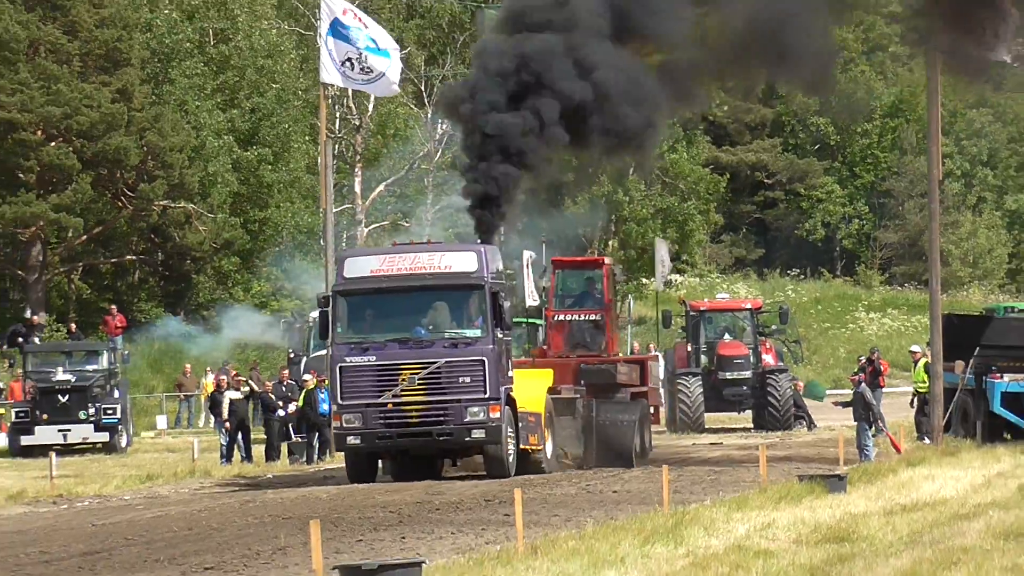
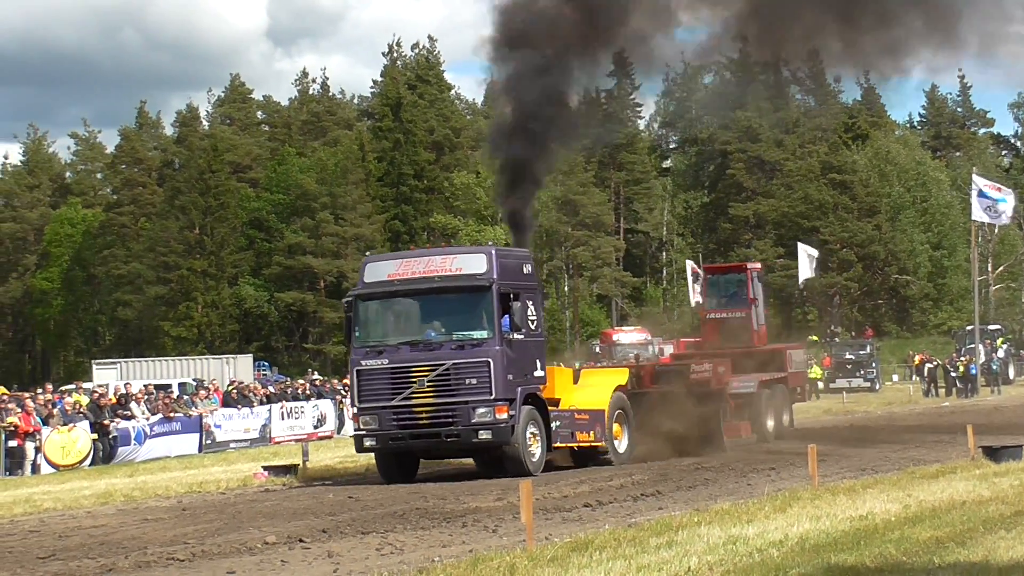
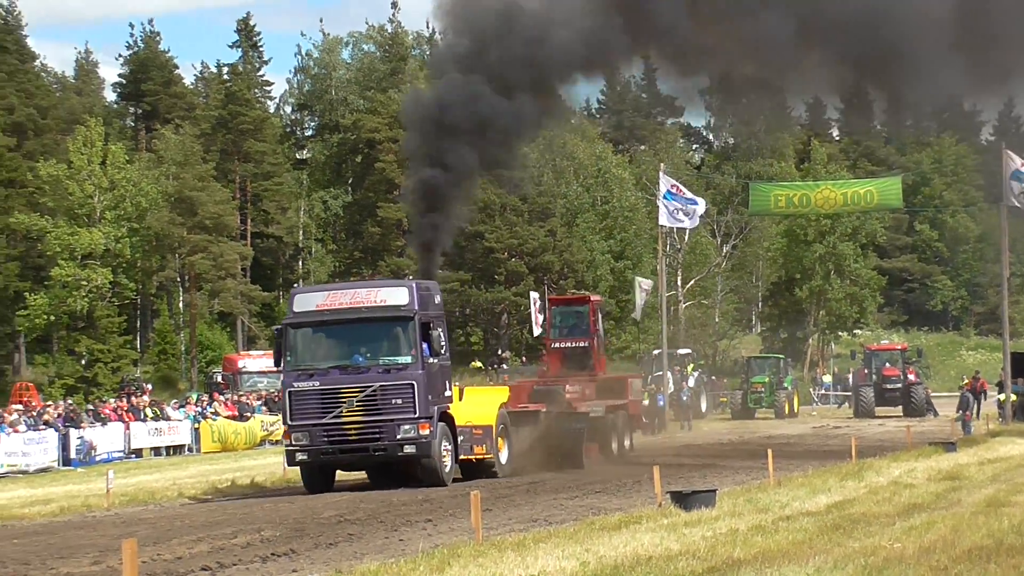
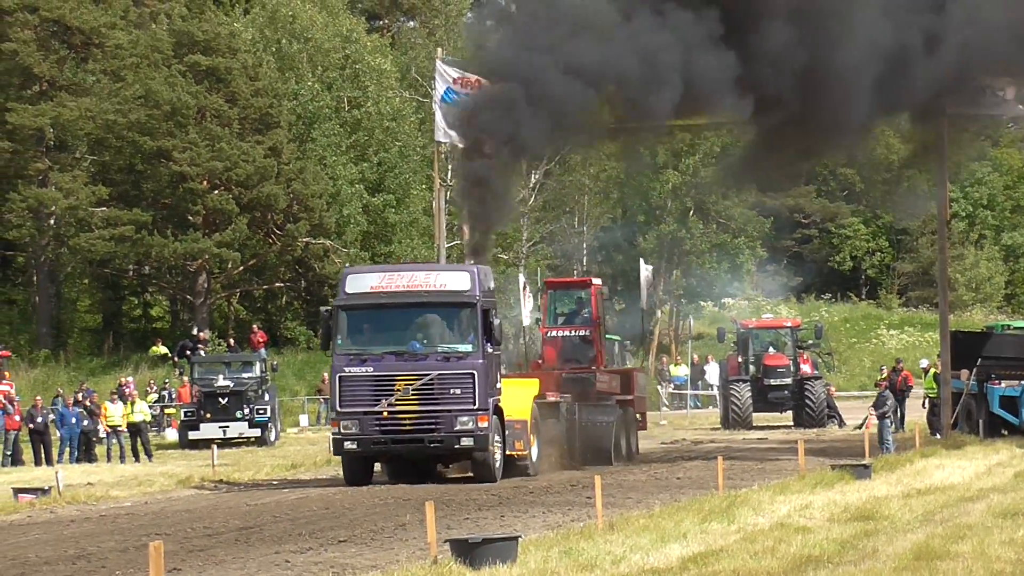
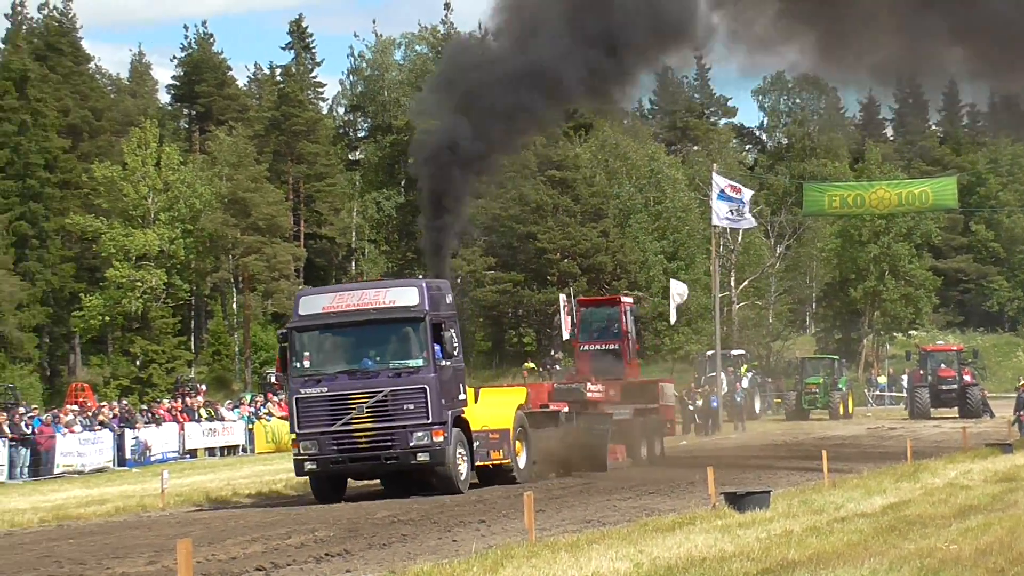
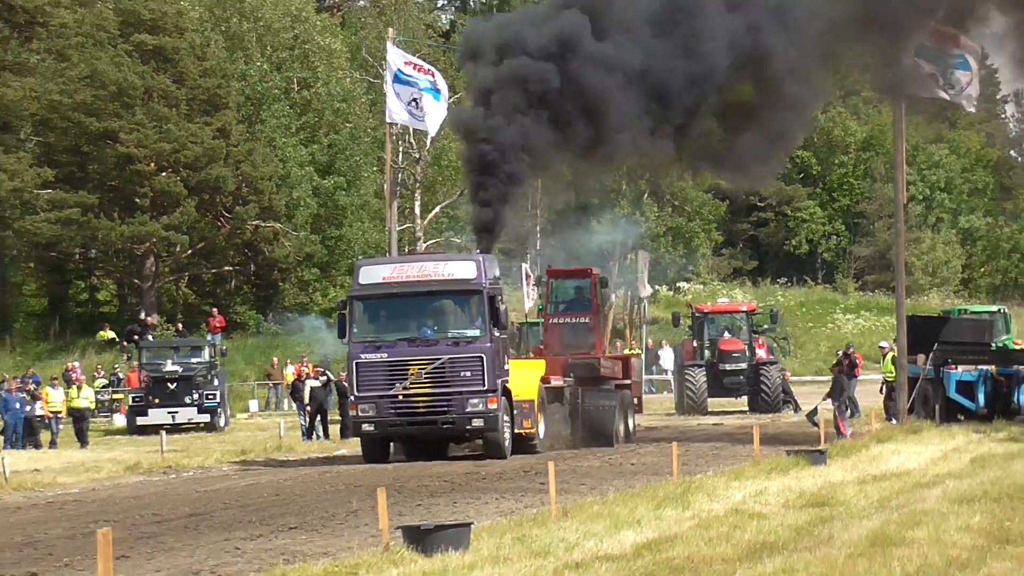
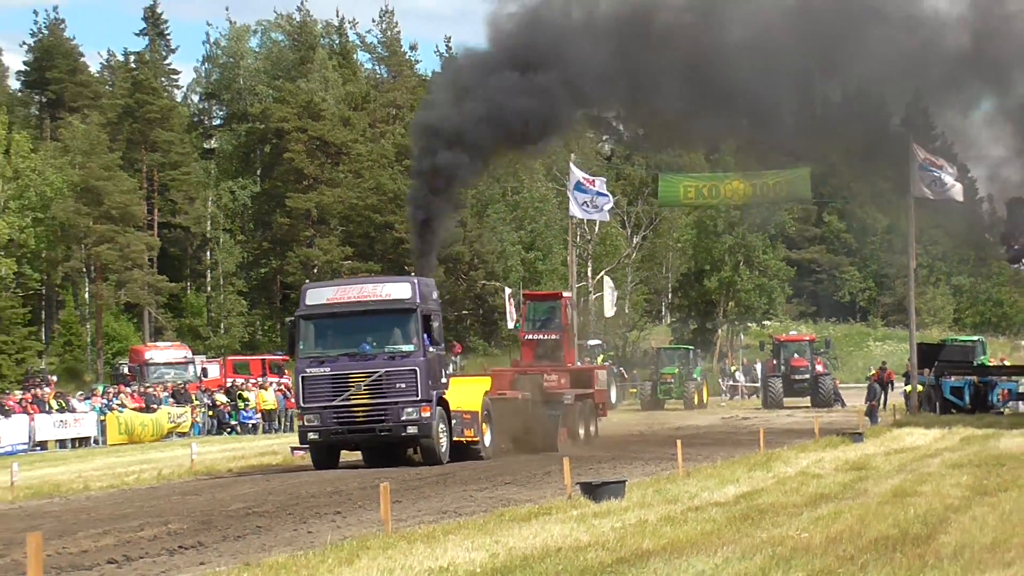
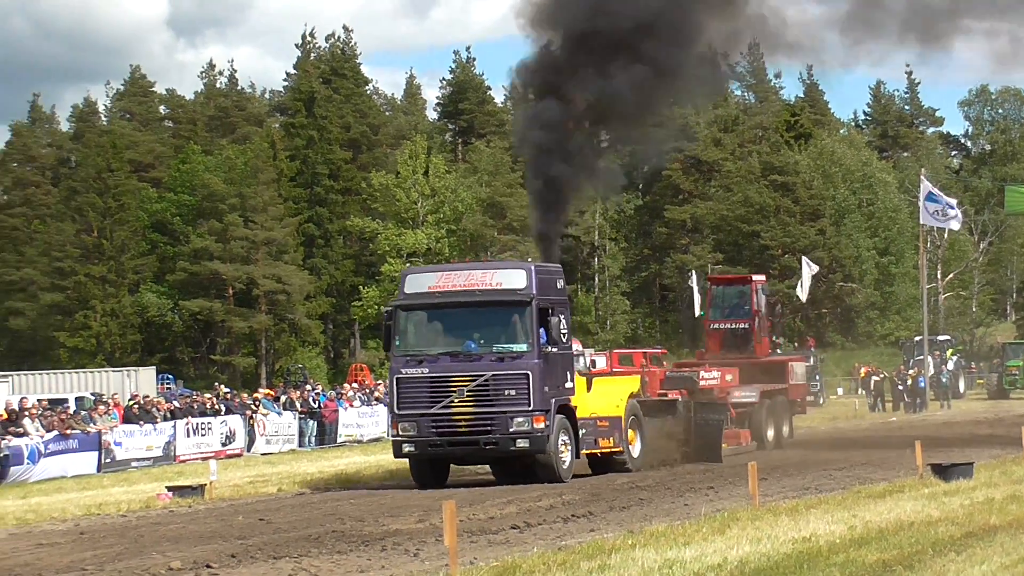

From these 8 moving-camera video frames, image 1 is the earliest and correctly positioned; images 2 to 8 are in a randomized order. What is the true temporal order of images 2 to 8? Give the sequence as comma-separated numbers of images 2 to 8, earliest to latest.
6, 4, 7, 3, 5, 8, 2
